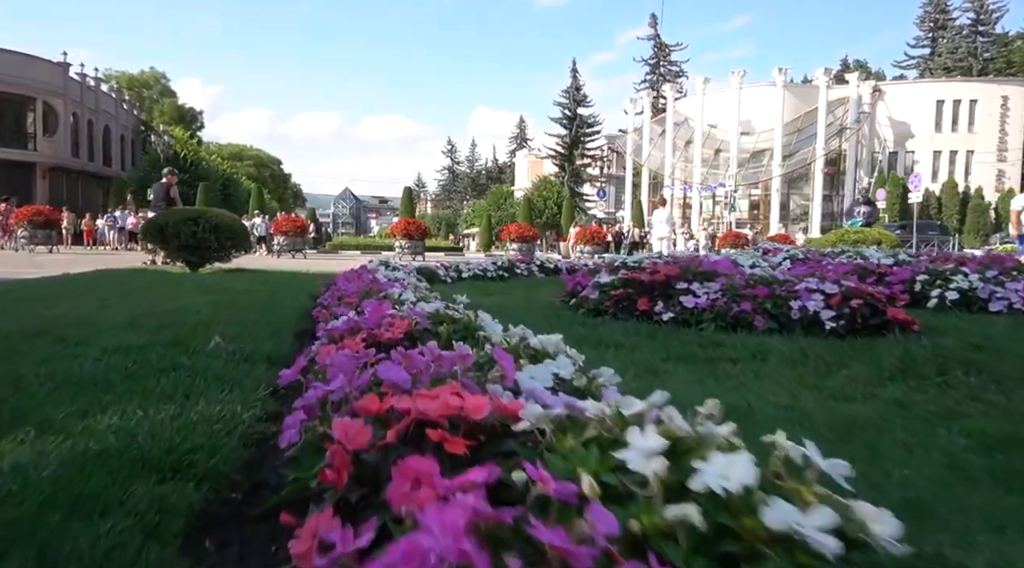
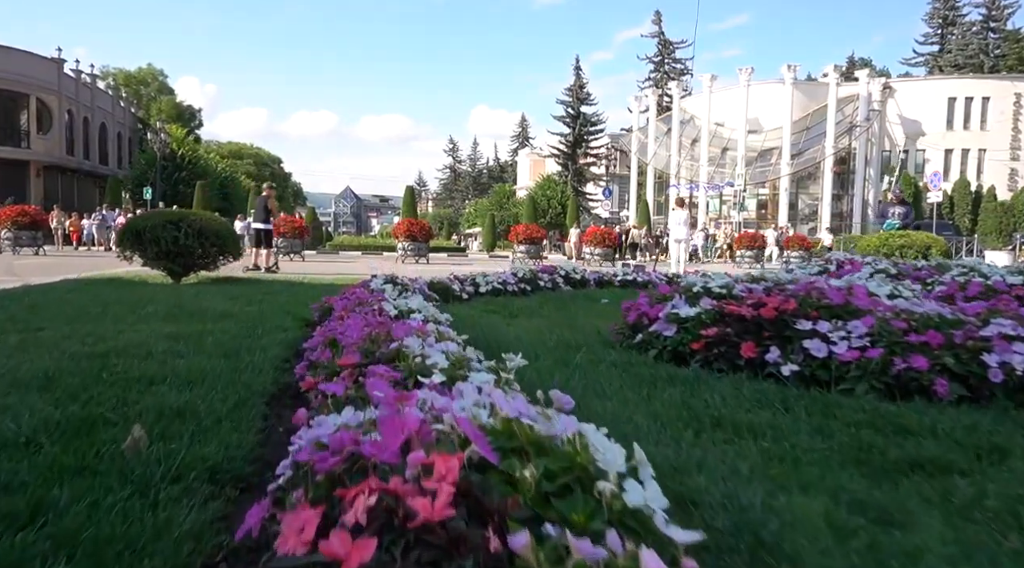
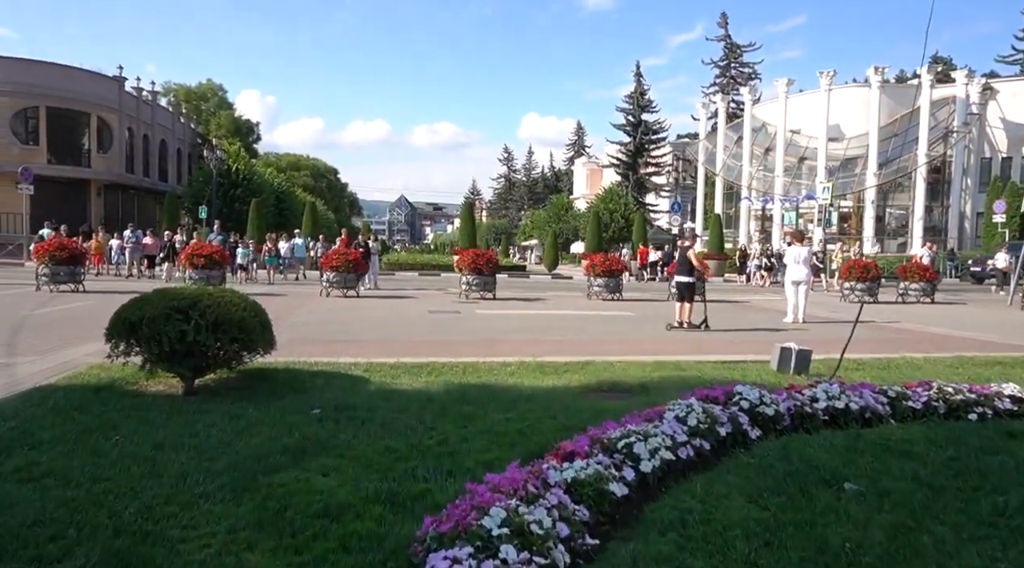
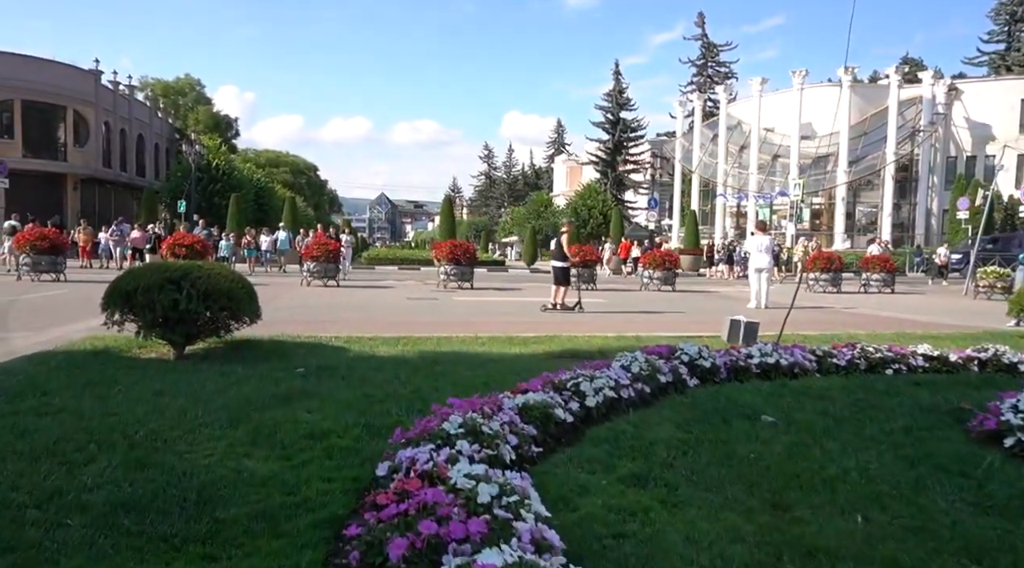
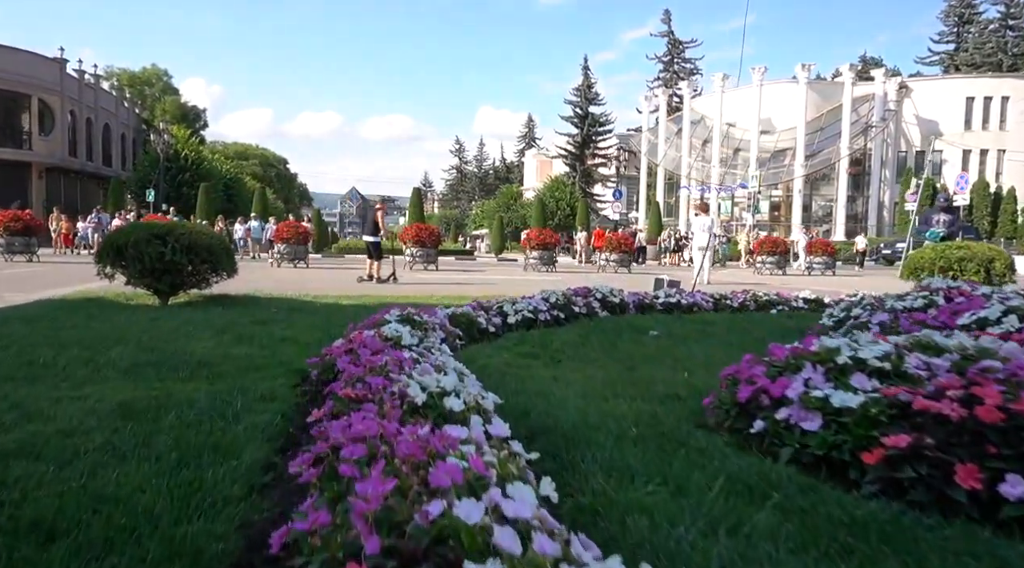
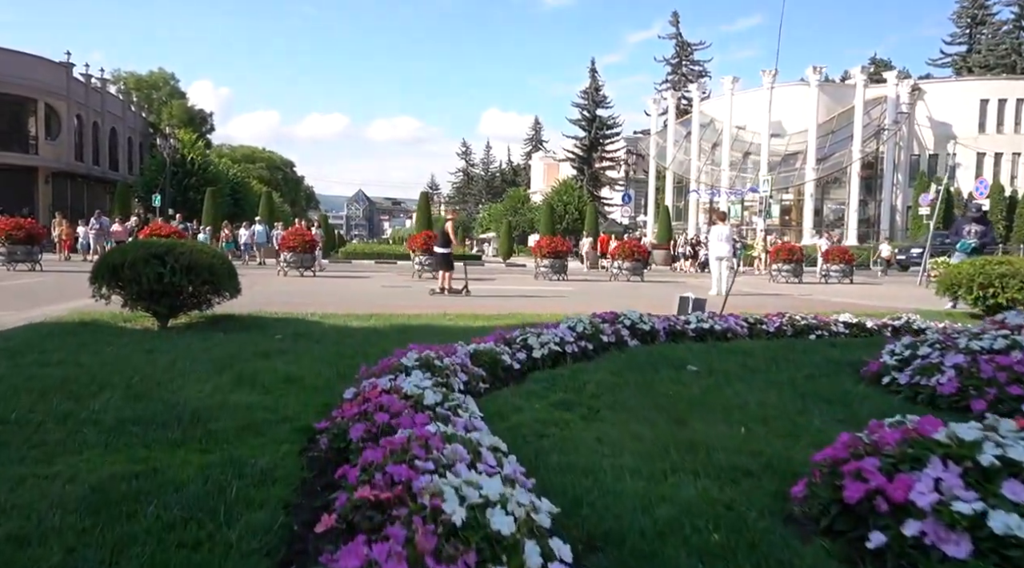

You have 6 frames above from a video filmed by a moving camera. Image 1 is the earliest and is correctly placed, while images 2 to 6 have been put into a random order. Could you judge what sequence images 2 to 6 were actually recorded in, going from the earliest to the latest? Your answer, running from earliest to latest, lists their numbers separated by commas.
2, 5, 6, 4, 3
